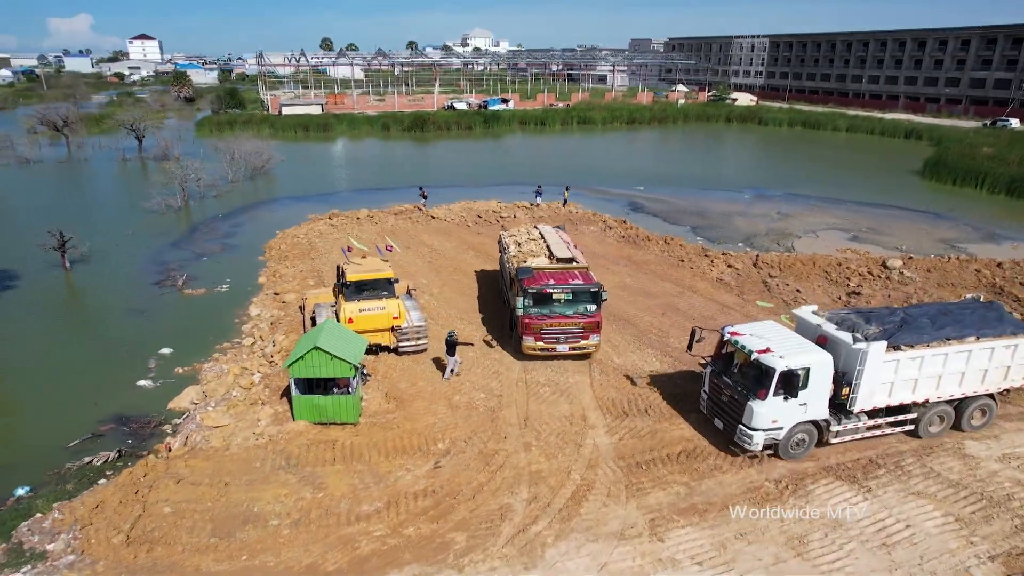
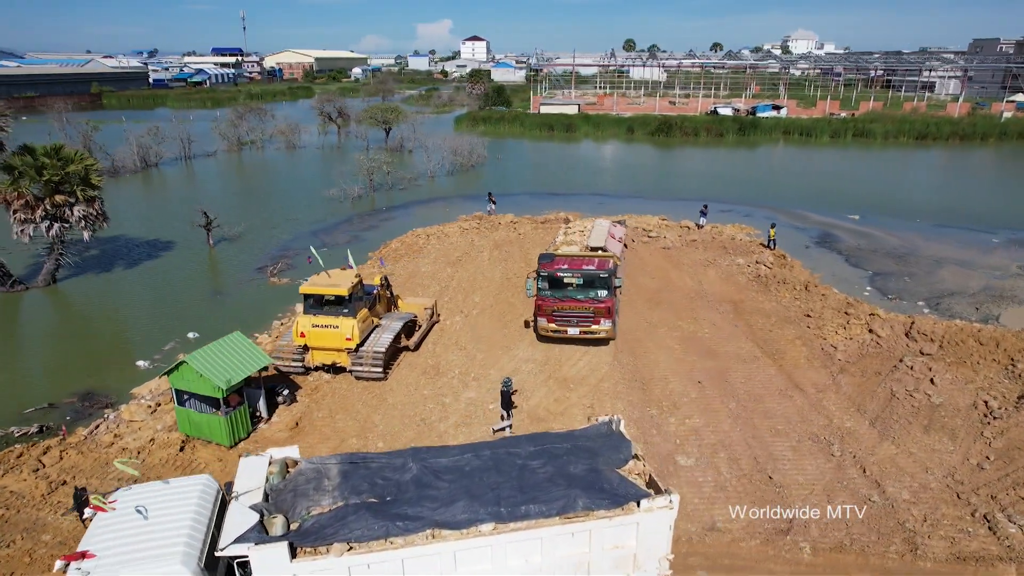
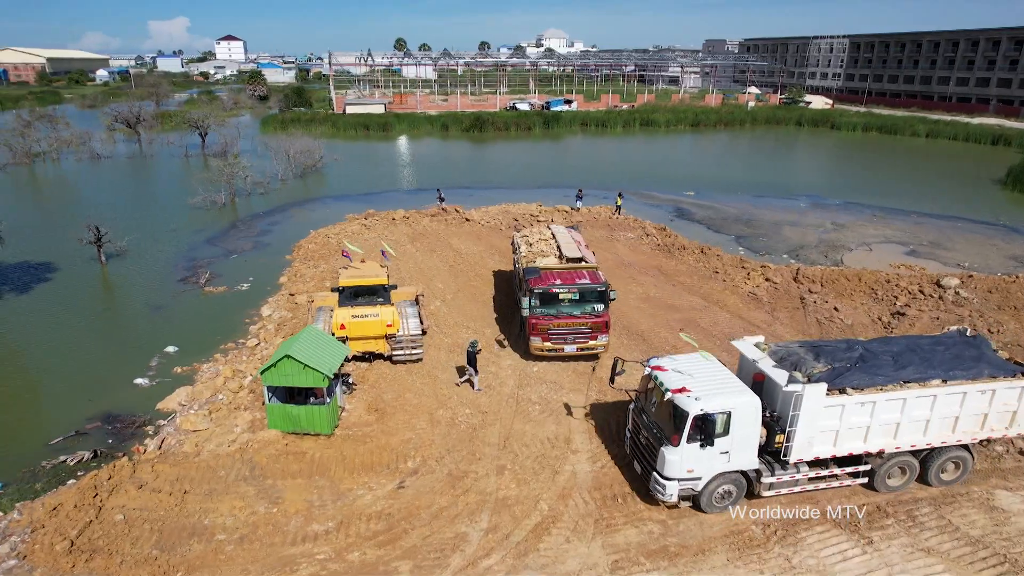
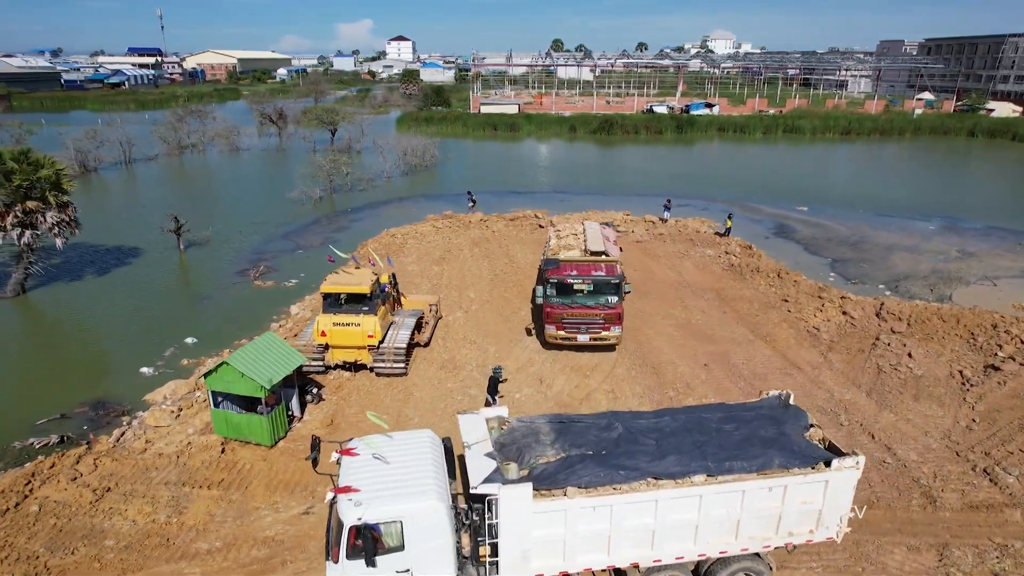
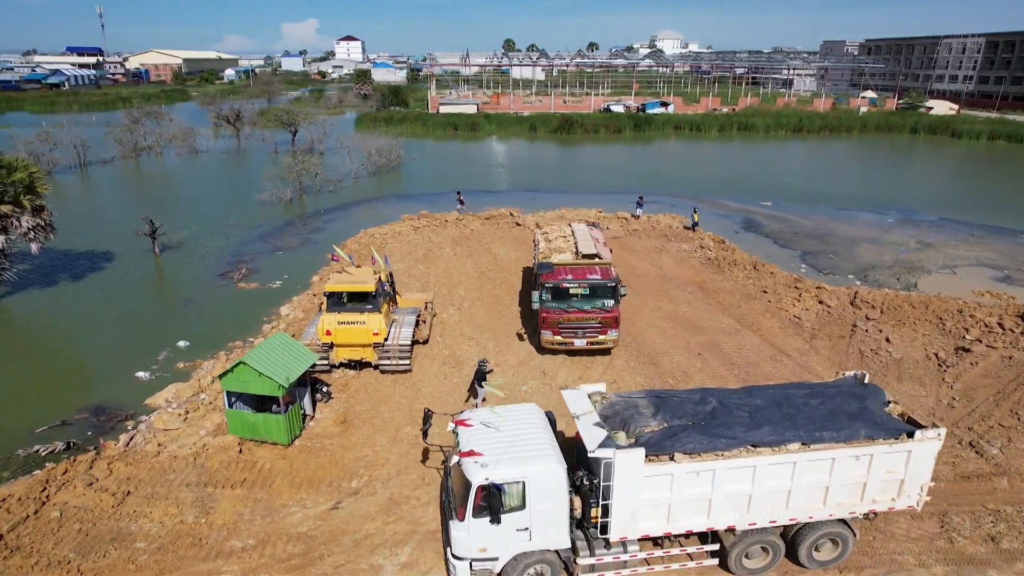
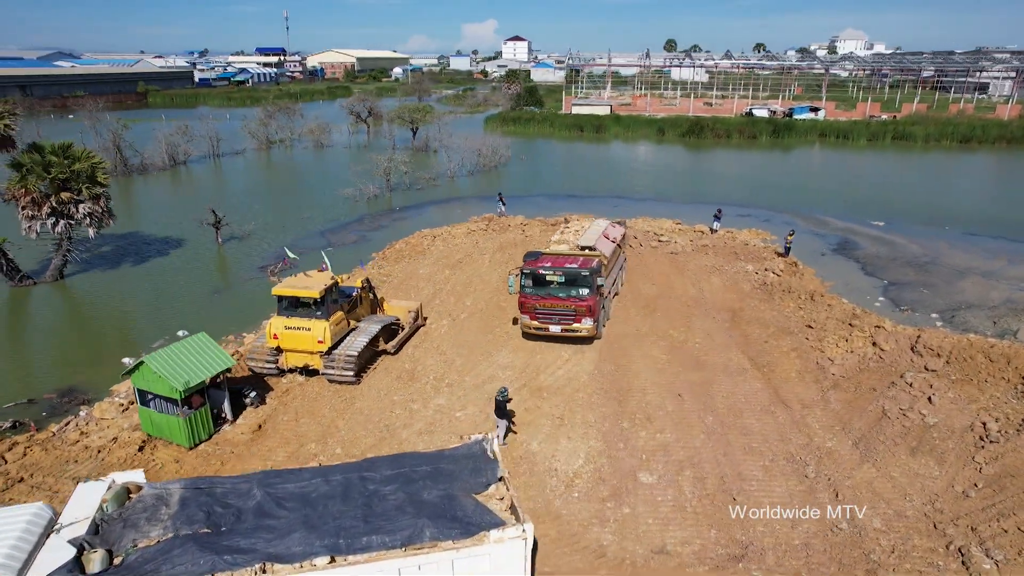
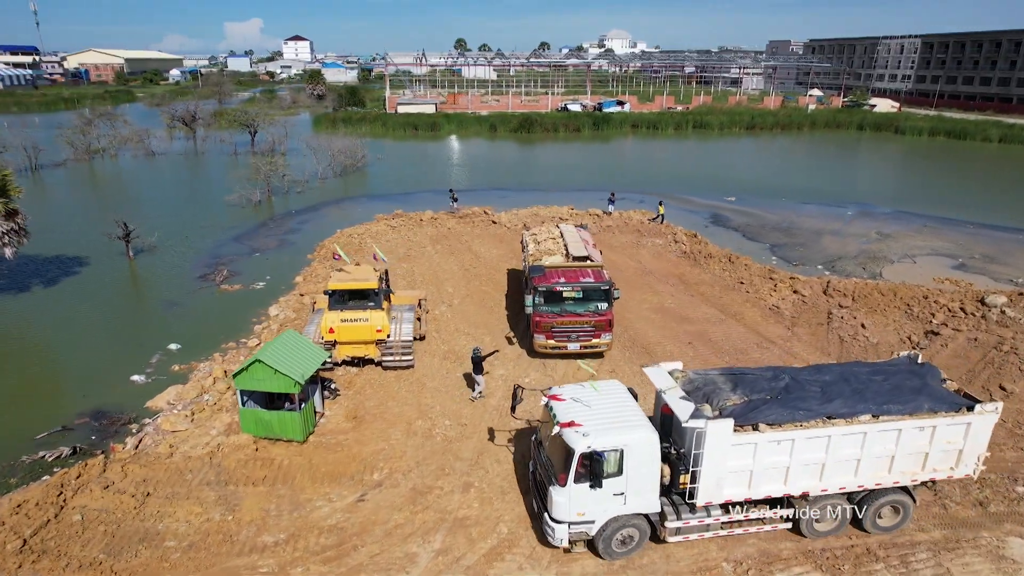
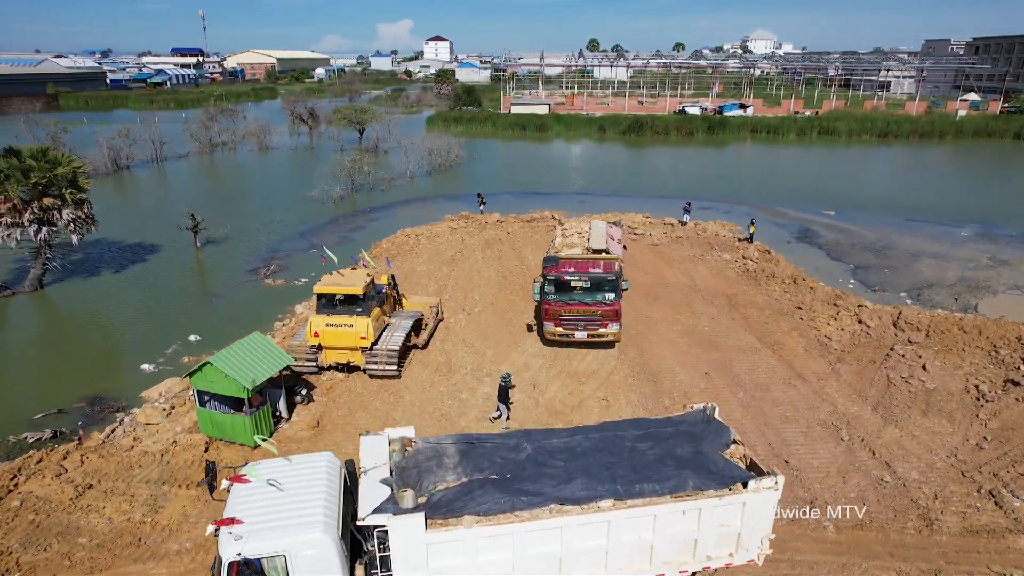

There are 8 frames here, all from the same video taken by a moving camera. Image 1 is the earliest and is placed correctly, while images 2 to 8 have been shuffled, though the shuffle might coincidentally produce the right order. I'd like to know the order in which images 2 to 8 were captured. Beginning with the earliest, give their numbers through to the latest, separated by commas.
3, 7, 5, 4, 8, 2, 6
